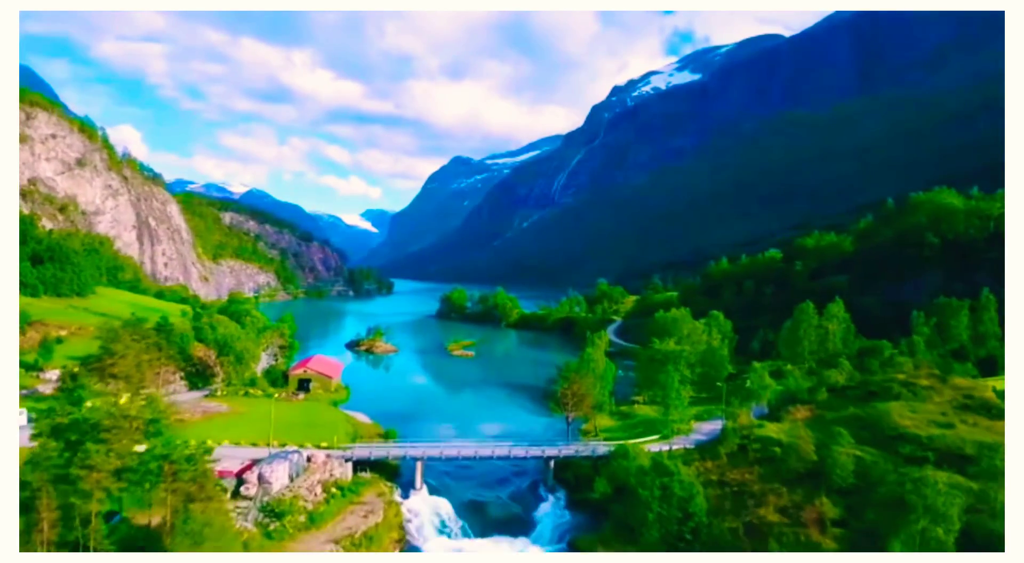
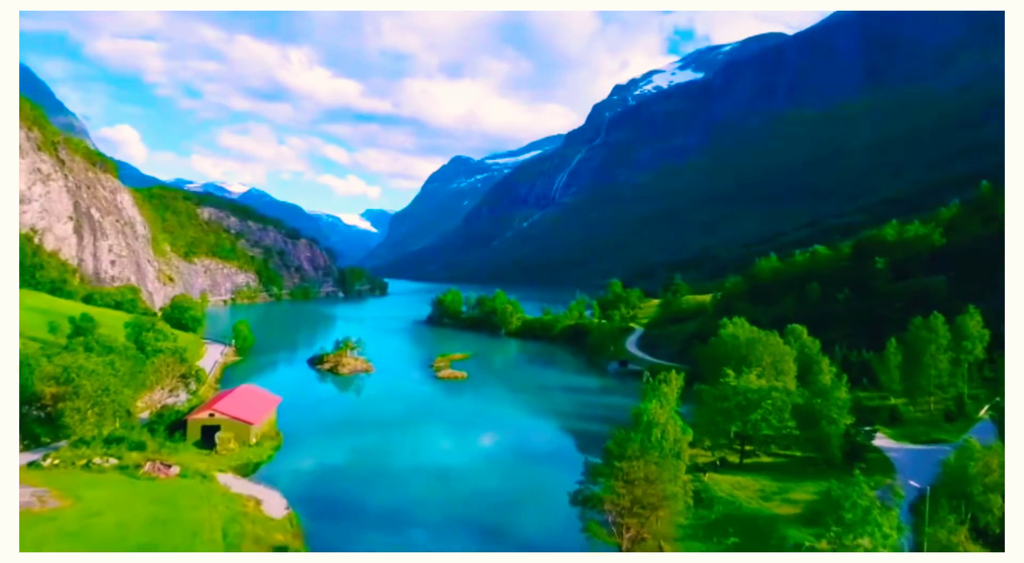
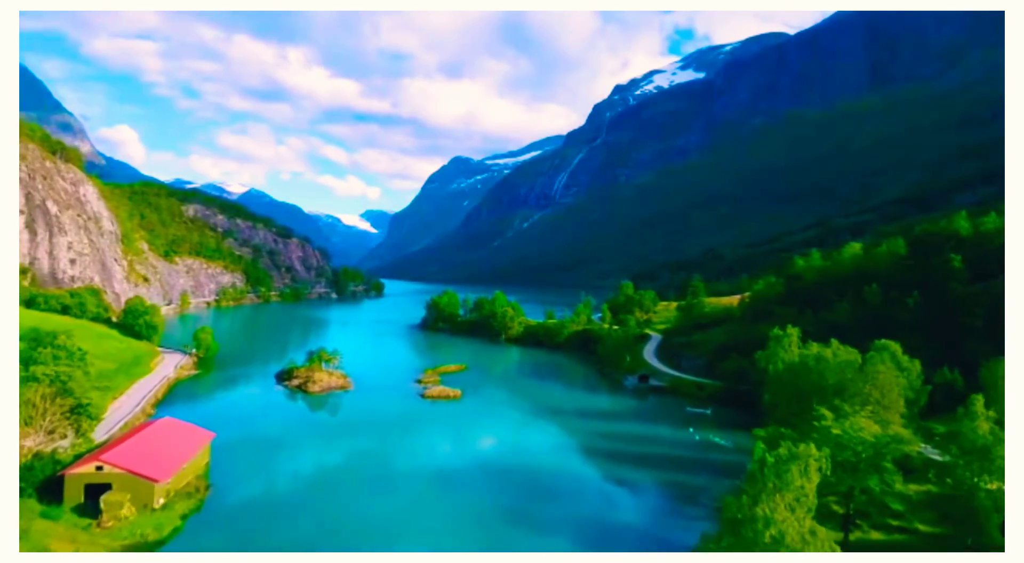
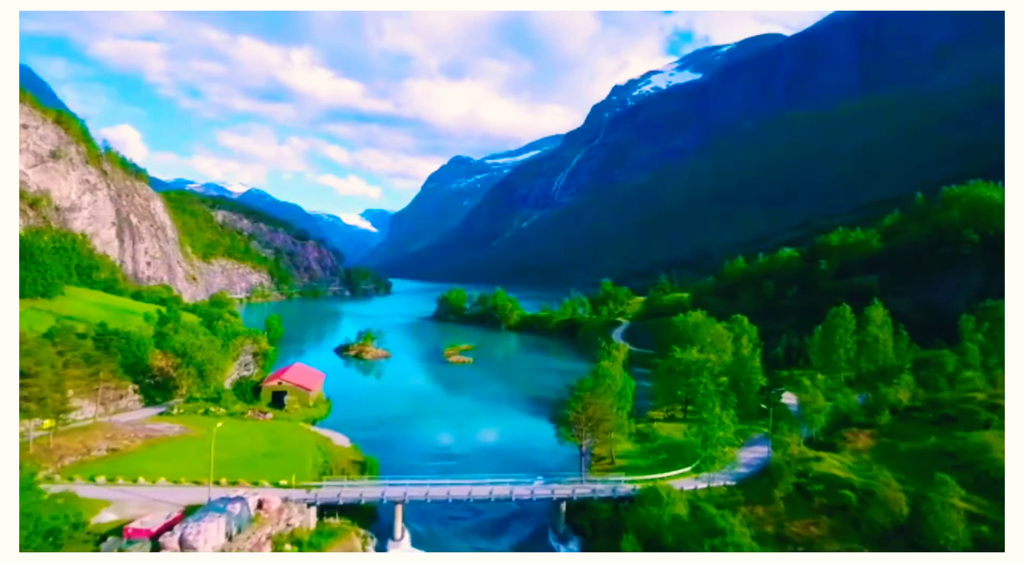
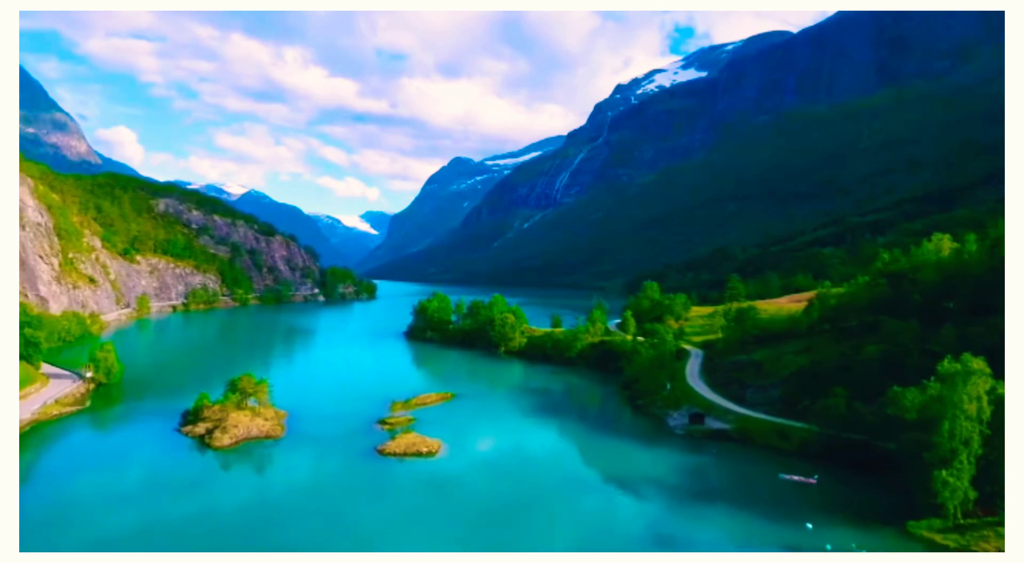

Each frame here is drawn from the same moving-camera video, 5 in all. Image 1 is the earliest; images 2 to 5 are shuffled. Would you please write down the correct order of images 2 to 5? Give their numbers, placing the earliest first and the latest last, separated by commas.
4, 2, 3, 5
